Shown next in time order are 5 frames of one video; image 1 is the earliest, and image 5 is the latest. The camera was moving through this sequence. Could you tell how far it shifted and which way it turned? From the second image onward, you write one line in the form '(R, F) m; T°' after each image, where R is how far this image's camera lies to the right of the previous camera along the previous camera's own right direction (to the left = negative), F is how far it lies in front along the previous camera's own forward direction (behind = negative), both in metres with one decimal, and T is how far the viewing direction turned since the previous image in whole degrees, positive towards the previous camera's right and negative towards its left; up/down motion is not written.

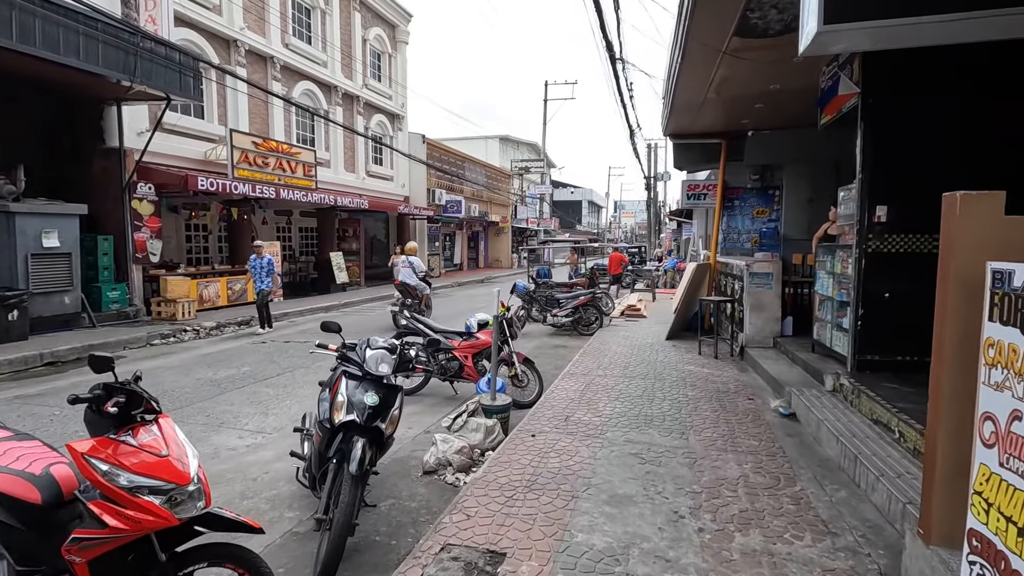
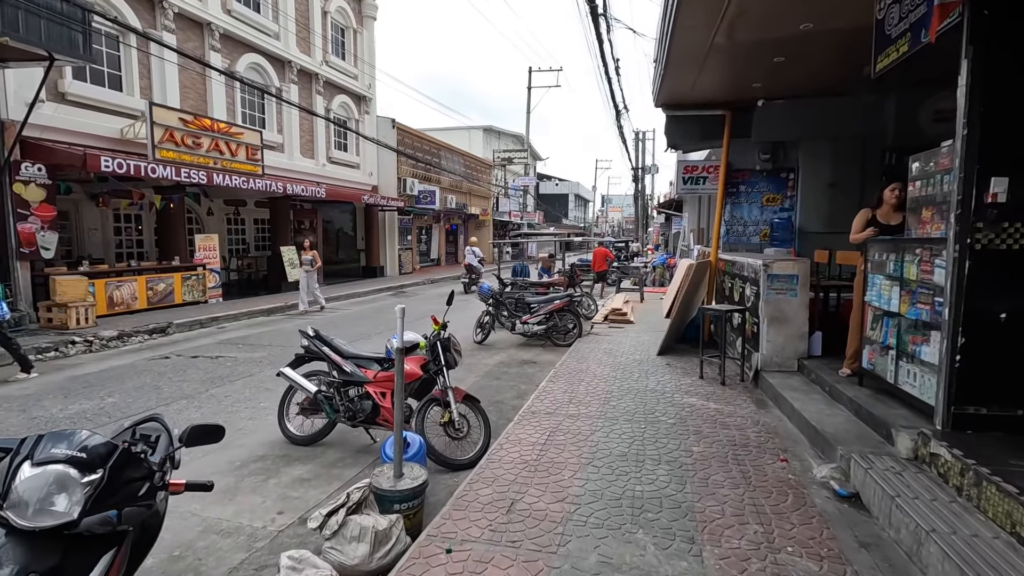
(+0.4, +1.8) m; +1°
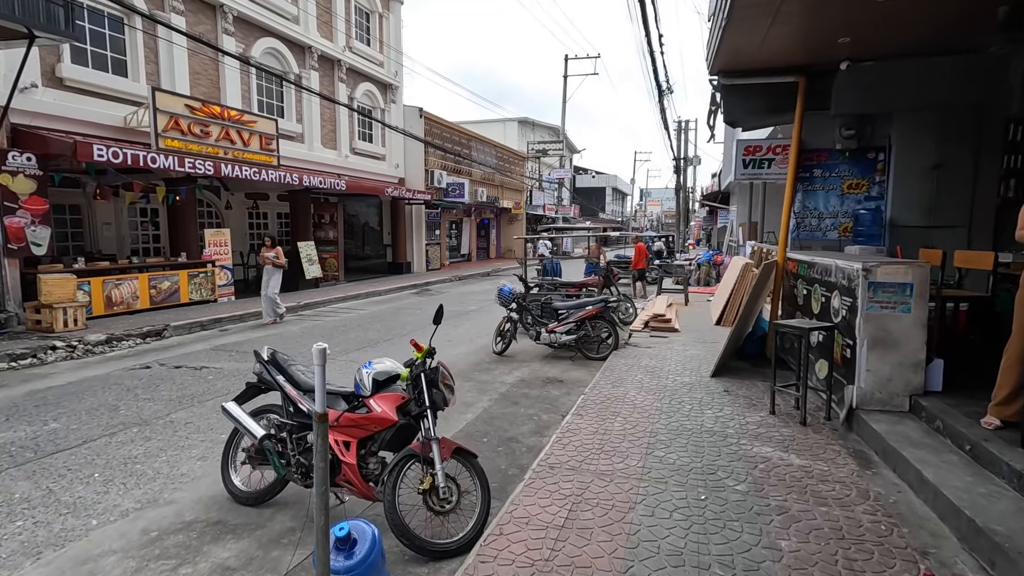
(+0.2, +1.3) m; -4°
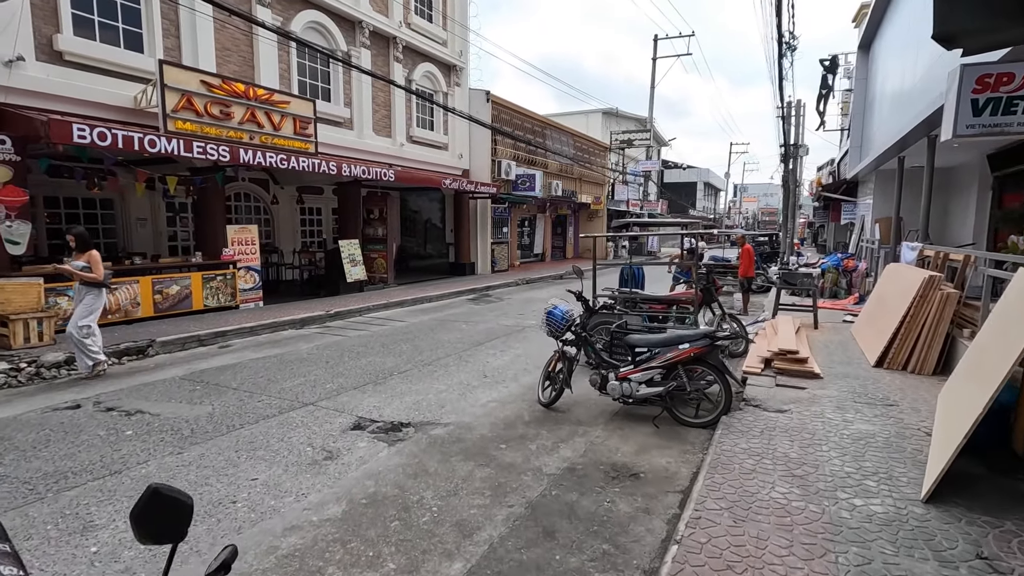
(+0.3, +2.6) m; -9°
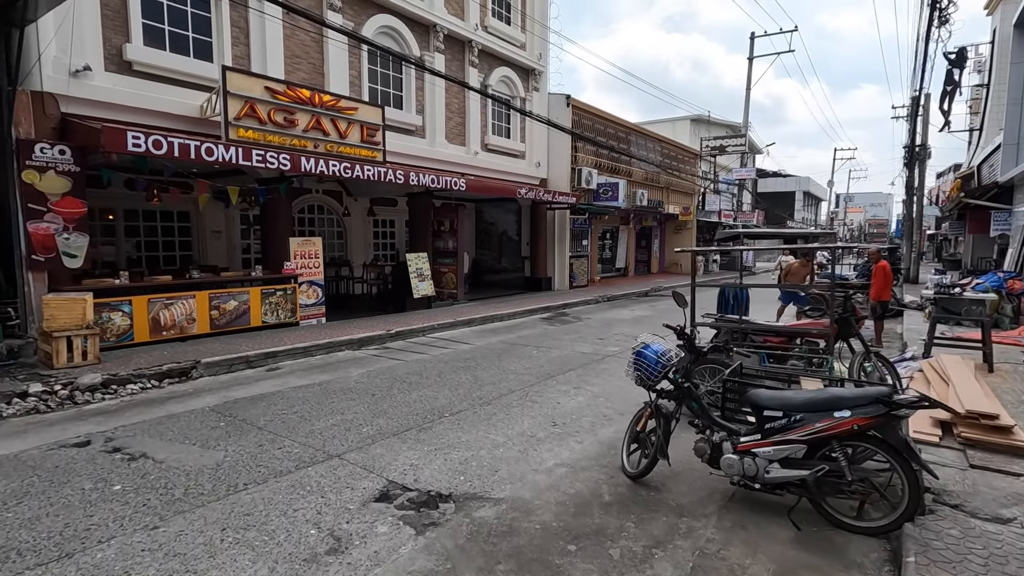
(0.0, +1.3) m; -9°
